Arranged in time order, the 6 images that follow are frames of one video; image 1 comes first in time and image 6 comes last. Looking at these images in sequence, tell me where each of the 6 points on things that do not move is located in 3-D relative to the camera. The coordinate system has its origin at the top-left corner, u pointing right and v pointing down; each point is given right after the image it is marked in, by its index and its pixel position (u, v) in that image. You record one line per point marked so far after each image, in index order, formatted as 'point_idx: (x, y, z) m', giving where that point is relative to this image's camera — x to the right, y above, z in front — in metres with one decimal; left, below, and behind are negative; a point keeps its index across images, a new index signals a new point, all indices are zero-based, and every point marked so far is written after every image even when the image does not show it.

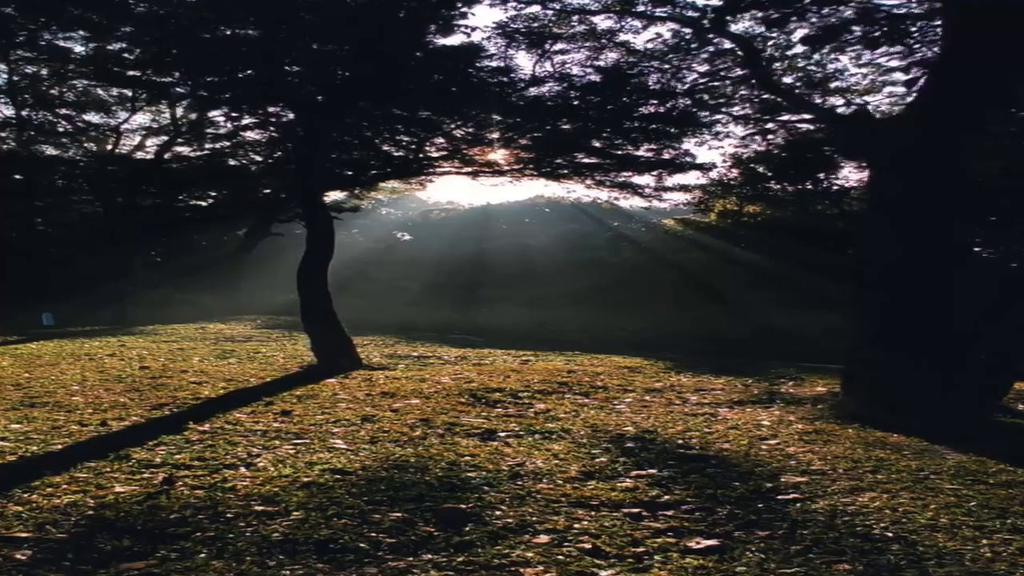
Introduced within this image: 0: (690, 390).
0: (+1.9, -1.1, +9.4) m
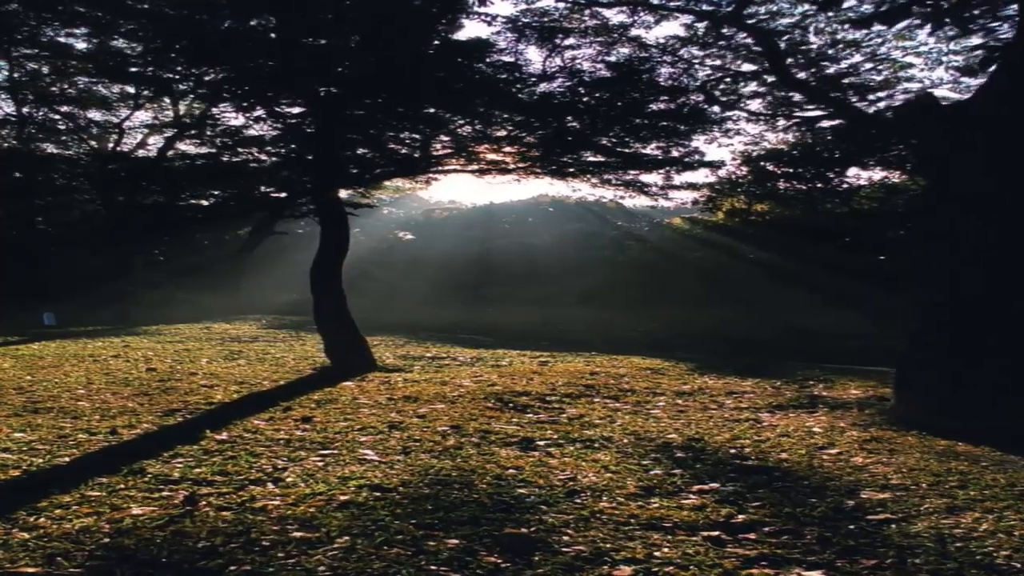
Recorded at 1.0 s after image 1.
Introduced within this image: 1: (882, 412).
0: (+2.1, -1.1, +9.0) m
1: (+3.0, -1.0, +7.2) m
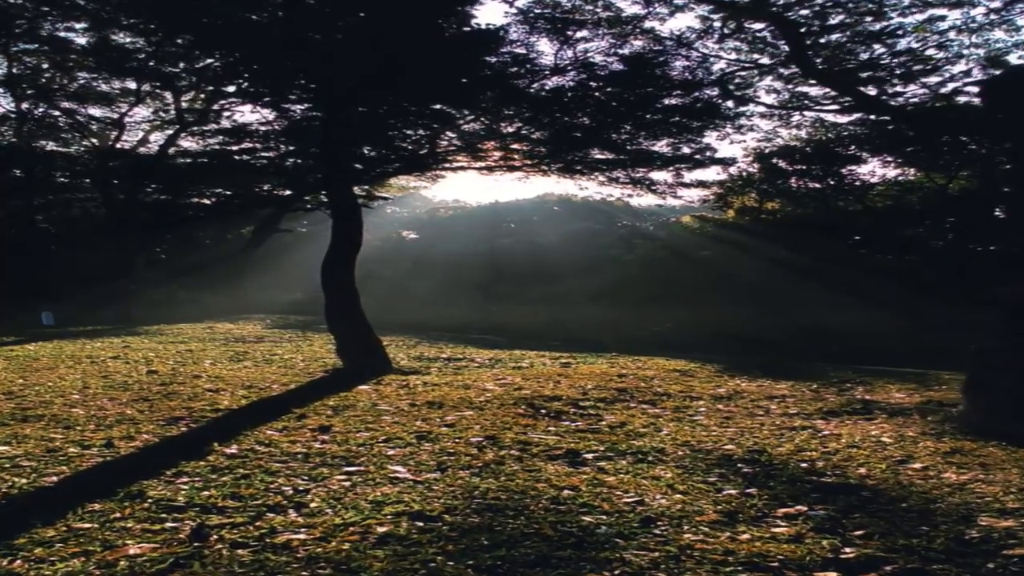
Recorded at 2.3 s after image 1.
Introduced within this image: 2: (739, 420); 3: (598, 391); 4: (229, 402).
0: (+2.4, -1.0, +8.4) m
1: (+3.2, -1.0, +6.6) m
2: (+1.7, -1.0, +6.6) m
3: (+0.8, -0.9, +8.0) m
4: (-2.0, -0.8, +6.4) m
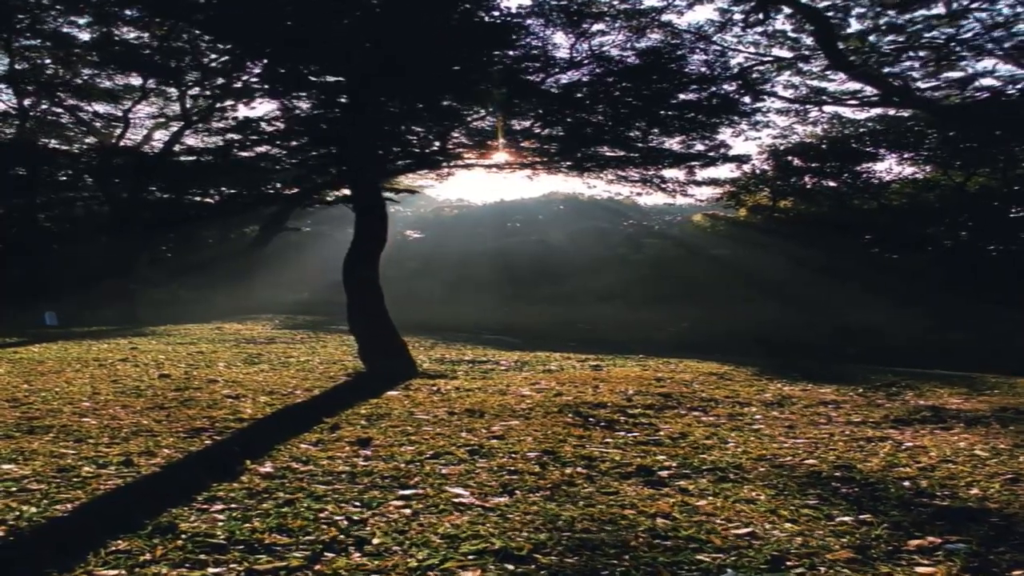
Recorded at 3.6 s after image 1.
0: (+2.7, -1.0, +7.9) m
1: (+3.5, -1.0, +6.1) m
2: (+2.0, -1.0, +6.1) m
3: (+1.1, -0.9, +7.5) m
4: (-1.7, -0.8, +5.9) m
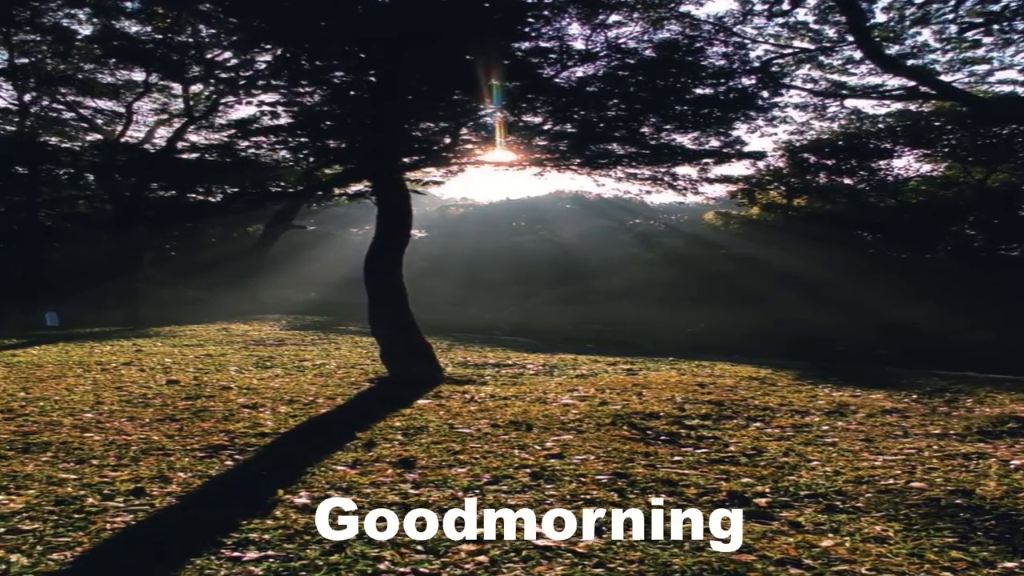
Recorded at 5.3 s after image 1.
0: (+3.0, -1.0, +7.3) m
1: (+3.8, -0.9, +5.5) m
2: (+2.3, -1.0, +5.5) m
3: (+1.4, -0.9, +6.9) m
4: (-1.4, -0.8, +5.3) m
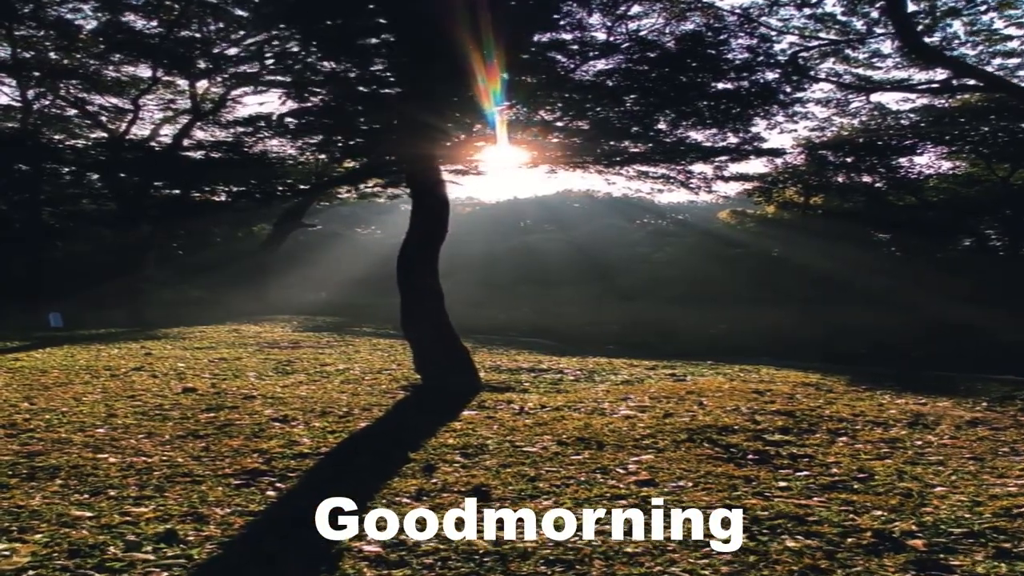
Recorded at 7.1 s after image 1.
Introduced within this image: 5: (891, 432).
0: (+3.3, -1.0, +6.7) m
1: (+4.2, -0.9, +4.9) m
2: (+2.6, -0.9, +4.9) m
3: (+1.7, -0.9, +6.3) m
4: (-1.0, -0.8, +4.6) m
5: (+2.5, -1.0, +6.0) m
